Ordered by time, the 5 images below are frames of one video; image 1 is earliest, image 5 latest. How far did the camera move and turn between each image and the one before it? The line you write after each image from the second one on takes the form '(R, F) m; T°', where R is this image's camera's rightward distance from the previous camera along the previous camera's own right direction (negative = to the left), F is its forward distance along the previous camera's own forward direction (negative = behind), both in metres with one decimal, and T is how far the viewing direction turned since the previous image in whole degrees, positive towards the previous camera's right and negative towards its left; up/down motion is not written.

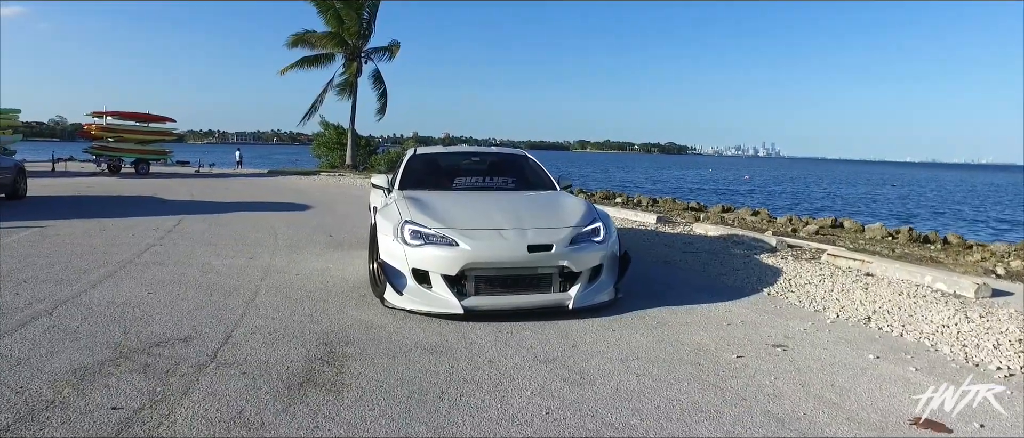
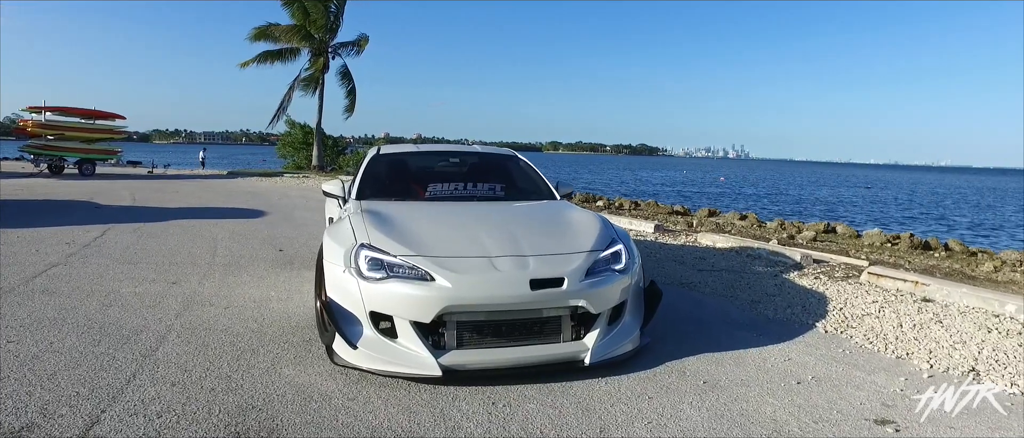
(-0.1, +1.3) m; +2°
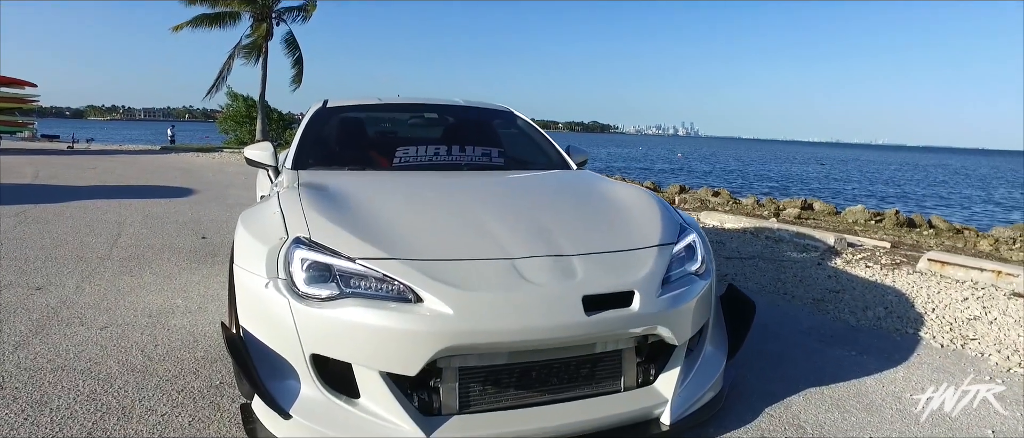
(-0.3, +1.4) m; +4°
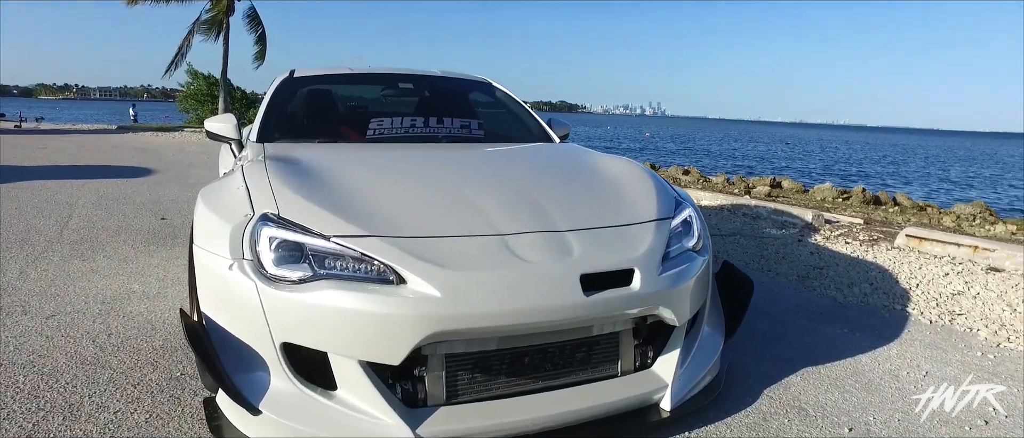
(-0.1, +0.2) m; +3°
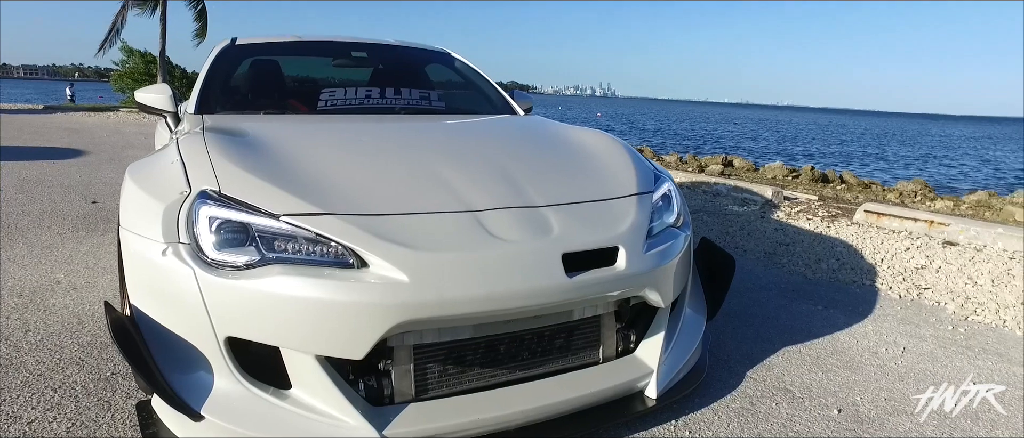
(-0.1, +0.2) m; +4°
